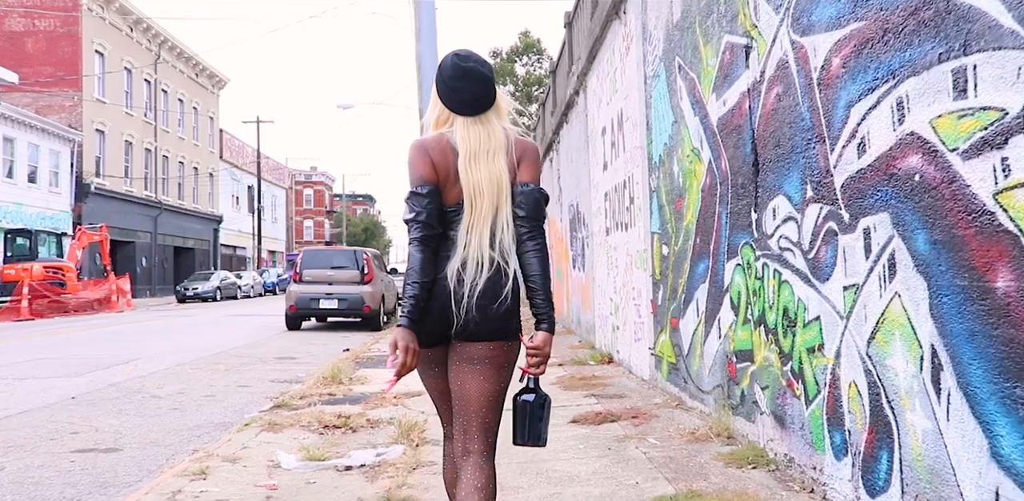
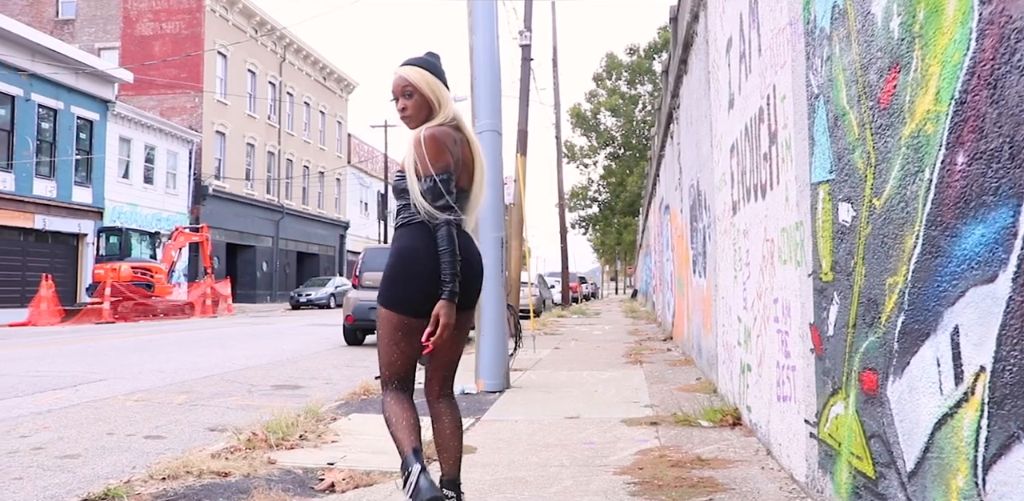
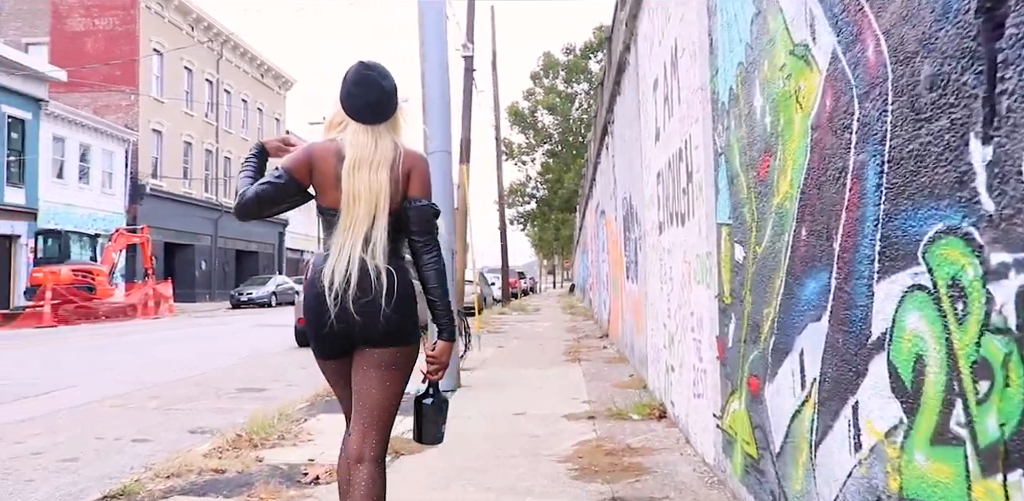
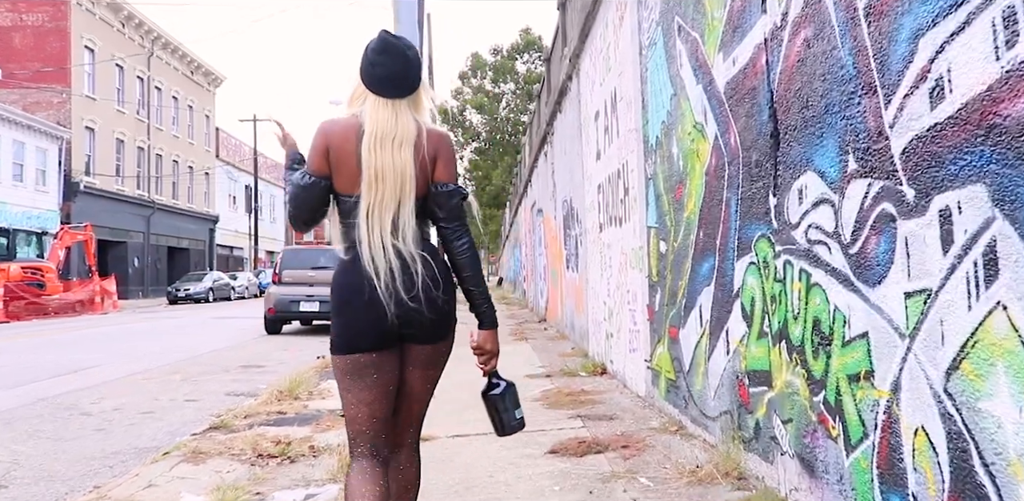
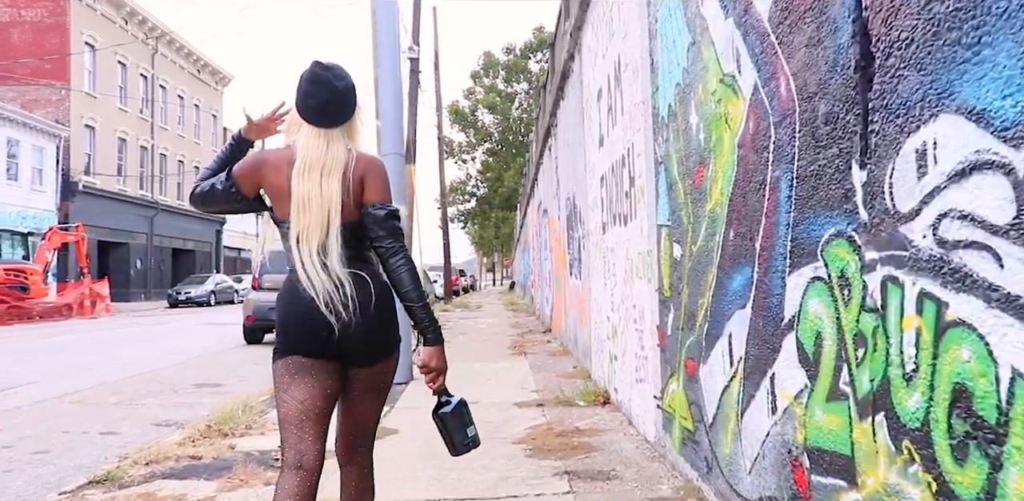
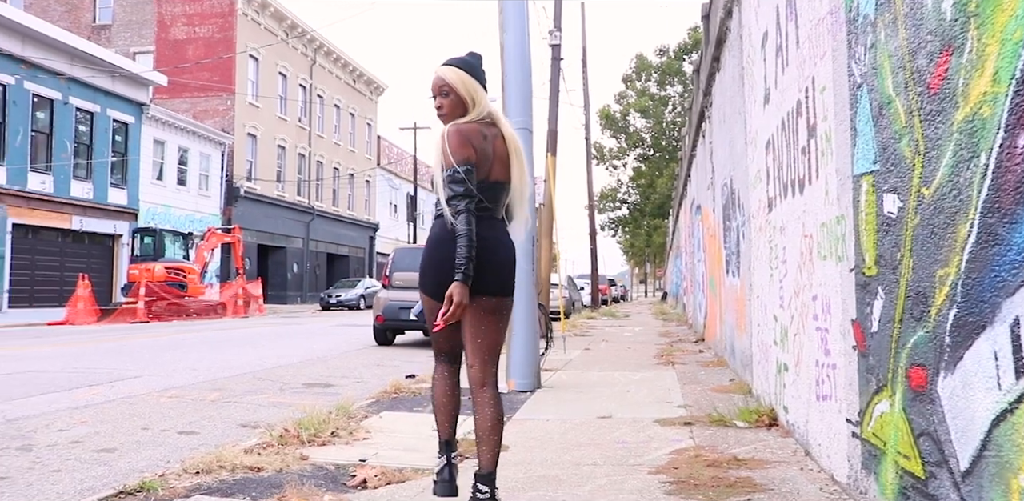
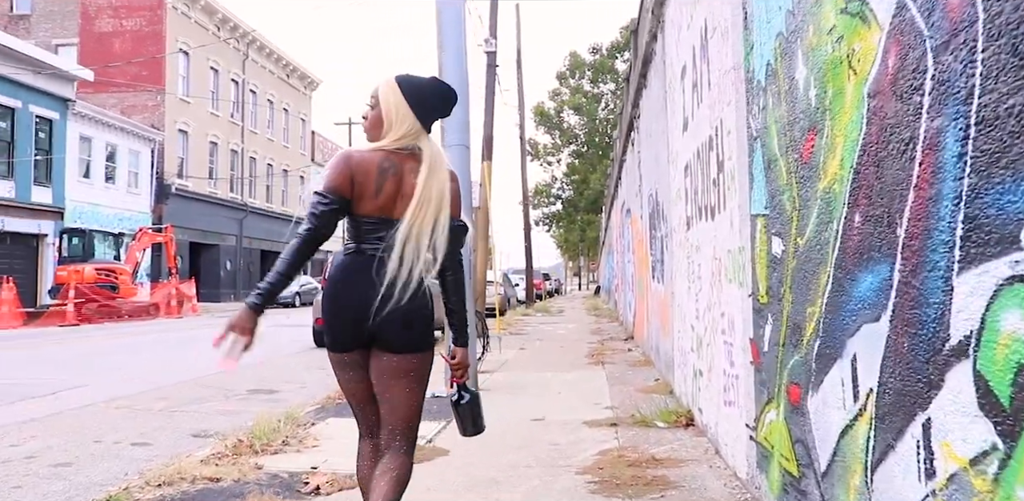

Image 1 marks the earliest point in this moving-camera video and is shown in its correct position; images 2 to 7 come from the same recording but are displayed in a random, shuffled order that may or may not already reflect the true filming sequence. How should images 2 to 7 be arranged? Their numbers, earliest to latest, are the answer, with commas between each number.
4, 5, 3, 7, 2, 6
